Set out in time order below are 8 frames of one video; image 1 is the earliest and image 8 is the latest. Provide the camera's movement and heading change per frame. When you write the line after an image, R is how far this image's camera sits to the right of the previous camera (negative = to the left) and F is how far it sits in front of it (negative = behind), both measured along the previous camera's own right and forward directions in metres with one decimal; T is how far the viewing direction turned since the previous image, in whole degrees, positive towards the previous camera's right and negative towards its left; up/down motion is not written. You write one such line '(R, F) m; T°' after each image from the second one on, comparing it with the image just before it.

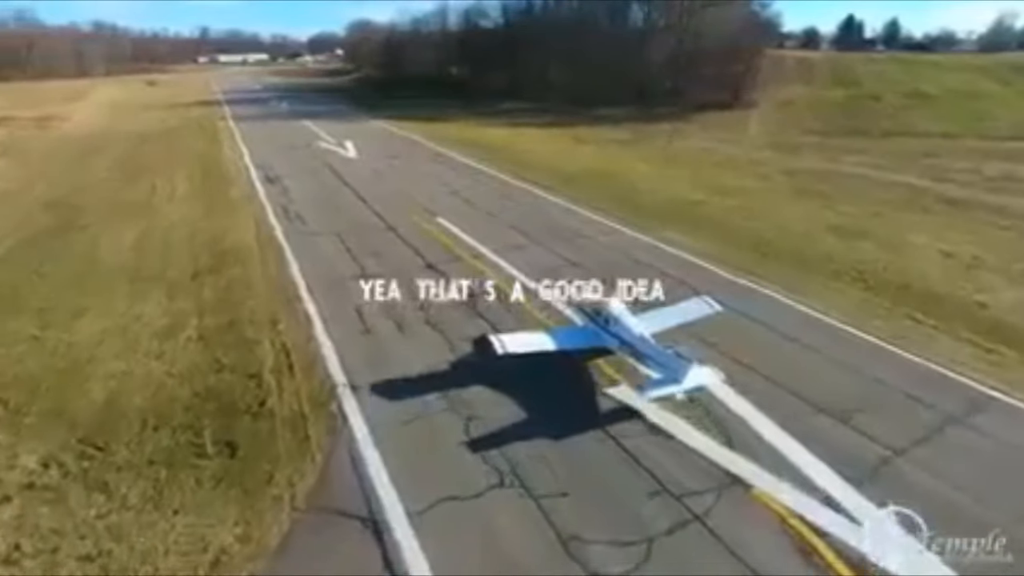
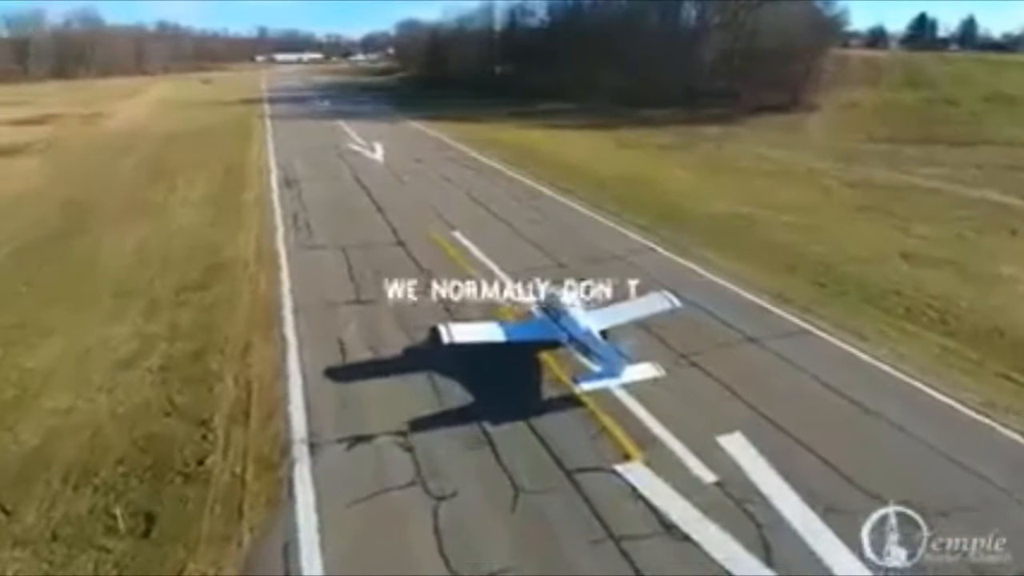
(+1.0, +2.5) m; -4°
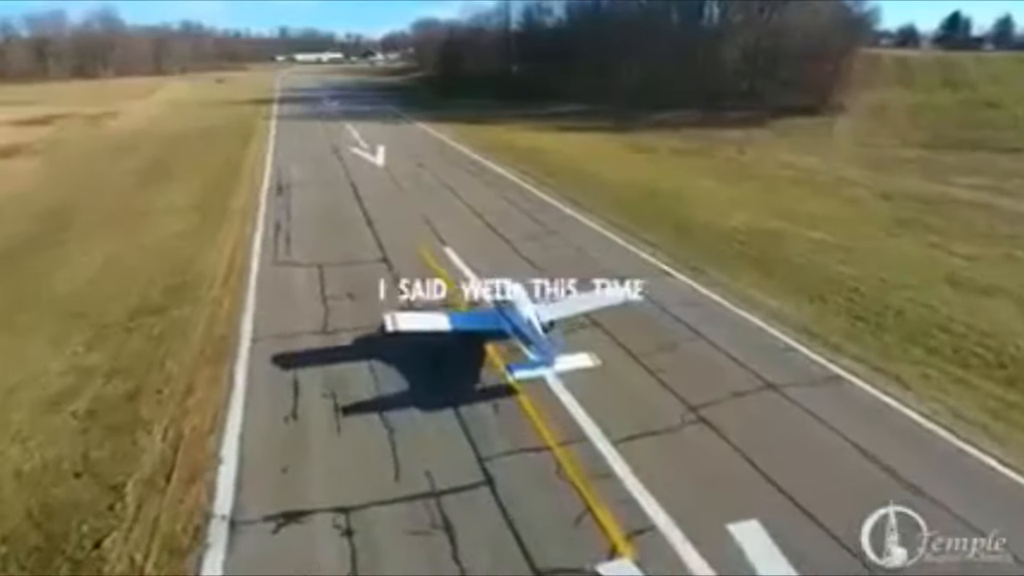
(+0.8, +2.1) m; -2°
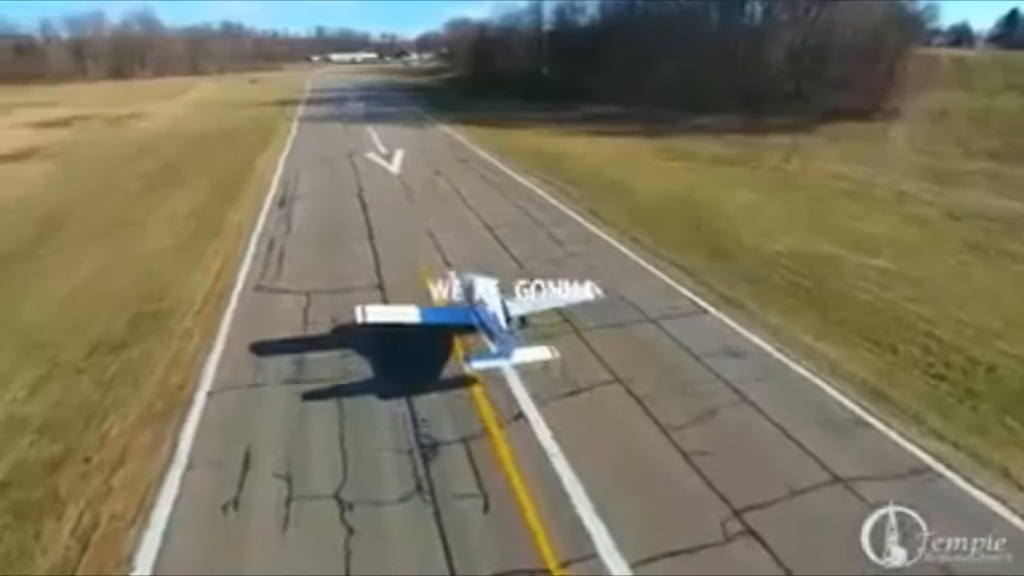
(+0.5, +2.5) m; -3°
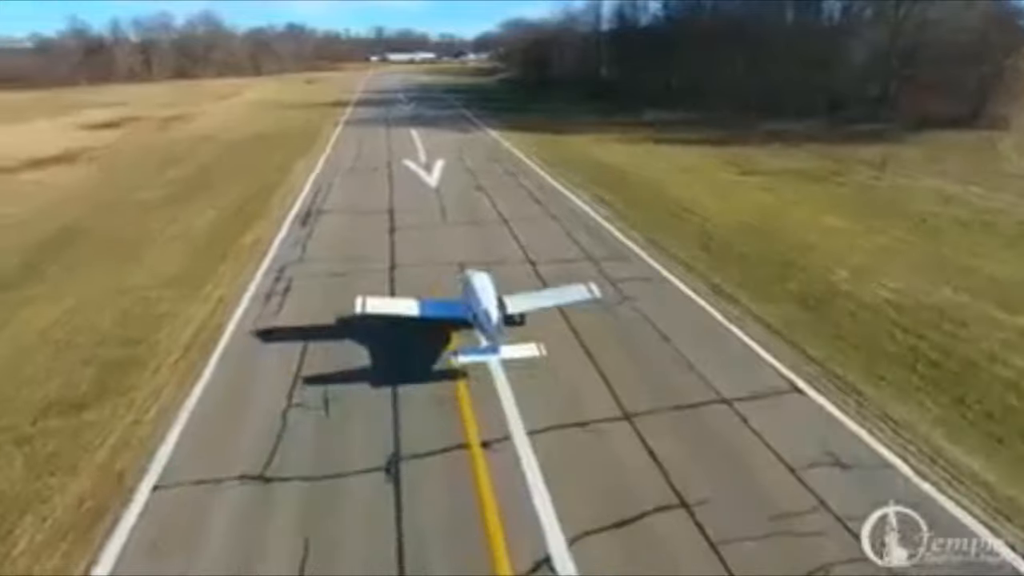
(+0.3, +3.3) m; -5°
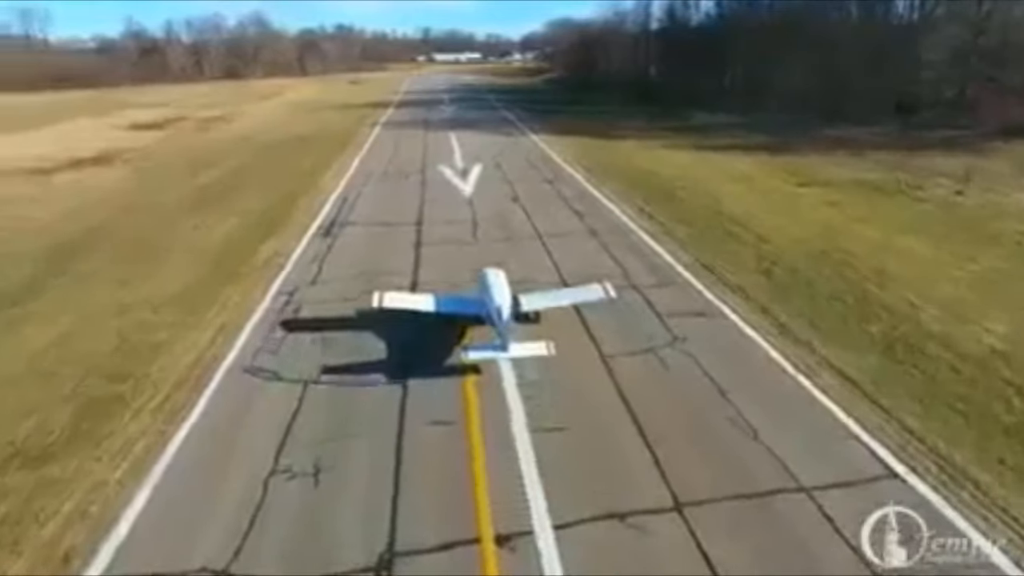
(+0.2, +2.1) m; -4°
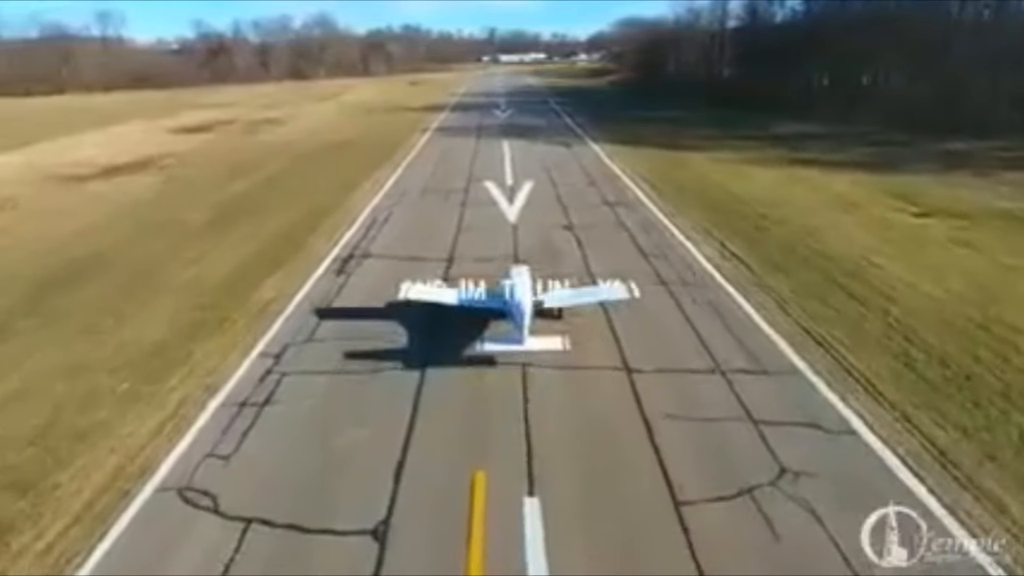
(+0.3, +4.2) m; -5°
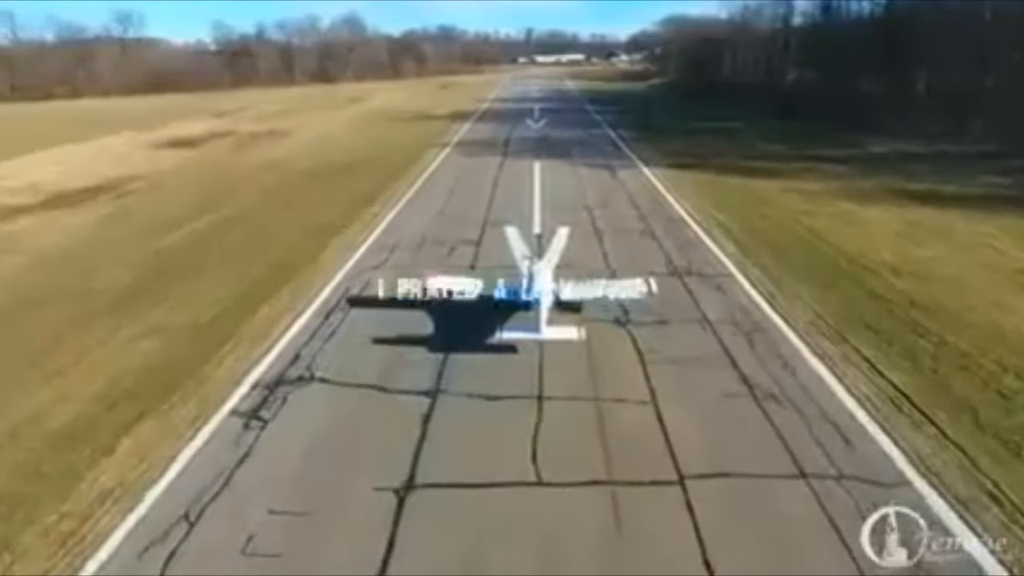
(+0.2, +7.7) m; -3°
